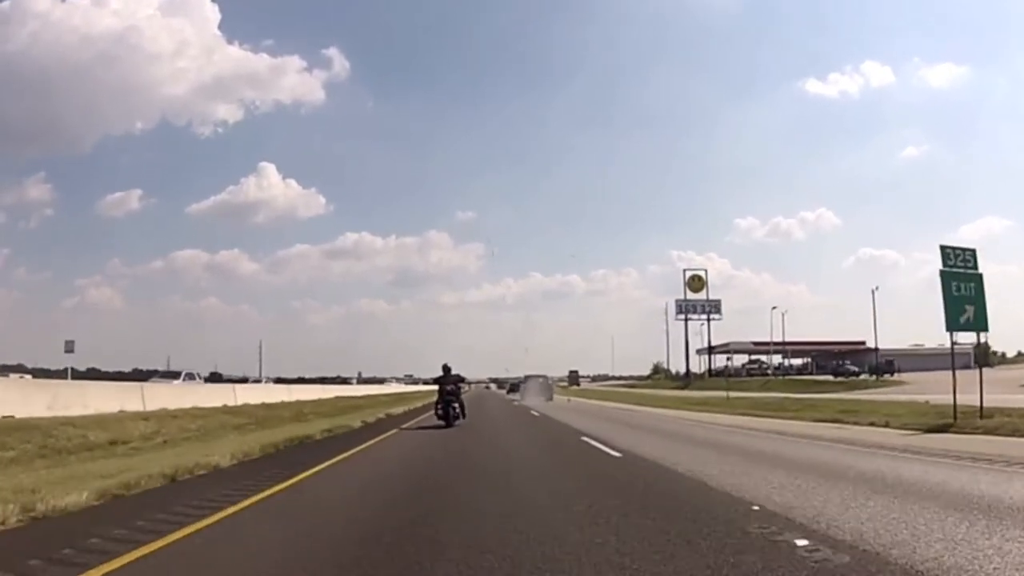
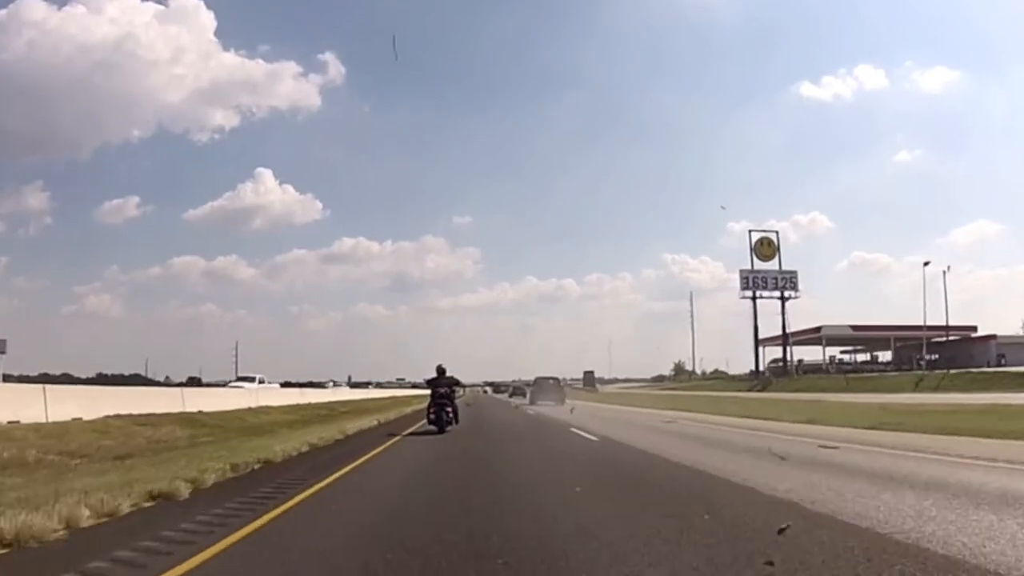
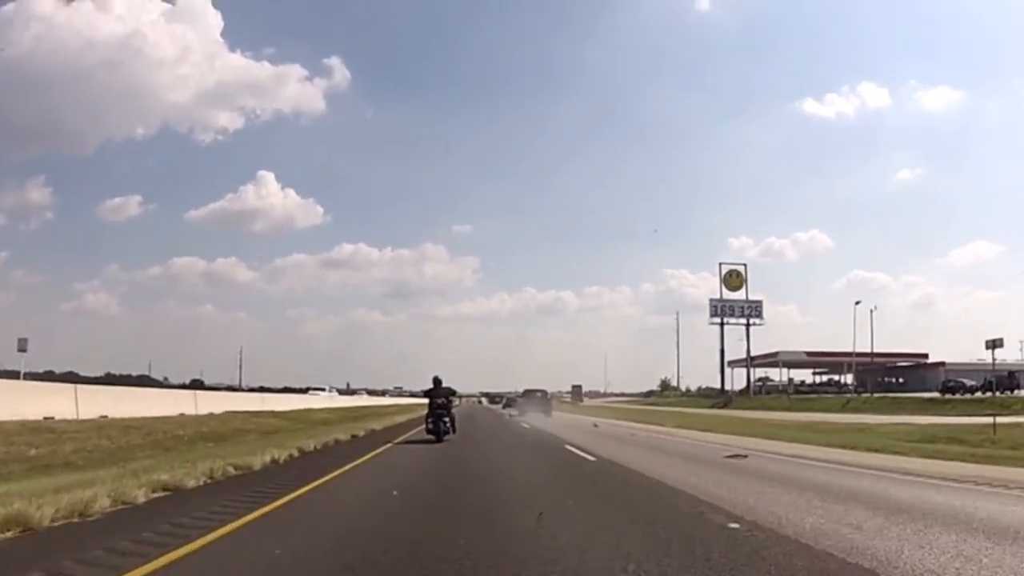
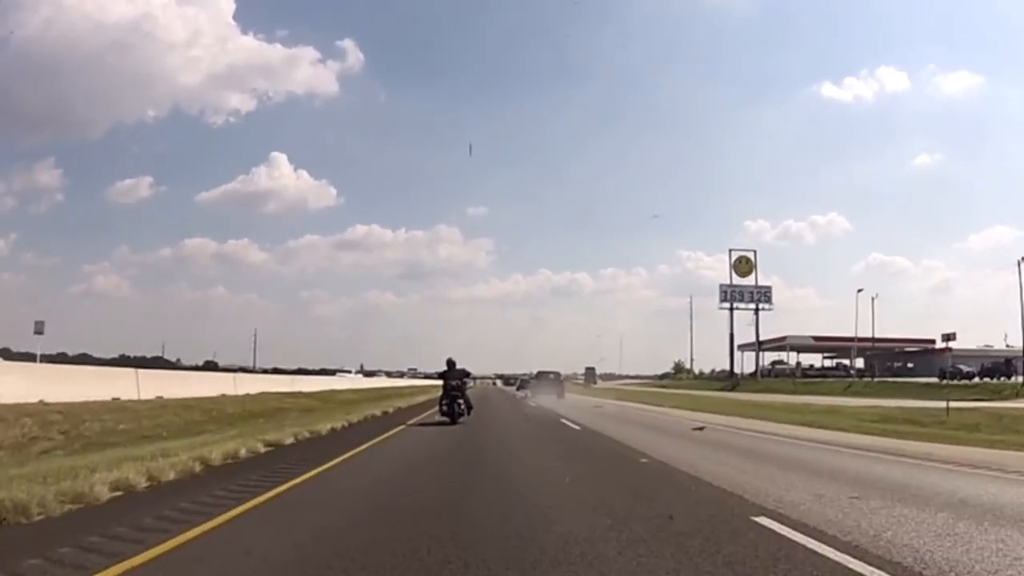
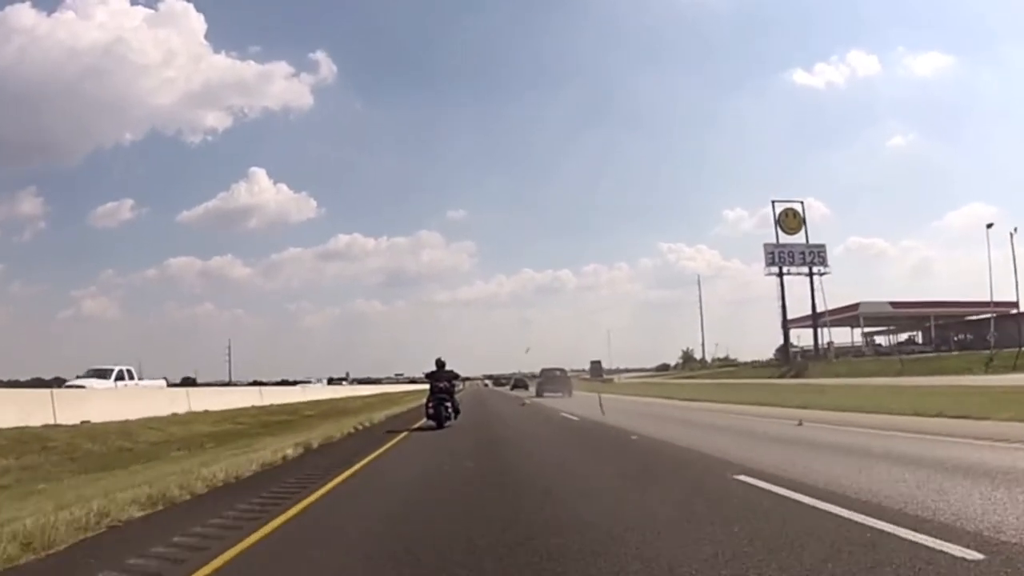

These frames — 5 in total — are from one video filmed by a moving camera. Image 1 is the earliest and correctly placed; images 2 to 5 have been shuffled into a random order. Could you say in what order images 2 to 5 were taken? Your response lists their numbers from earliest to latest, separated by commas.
4, 3, 2, 5
